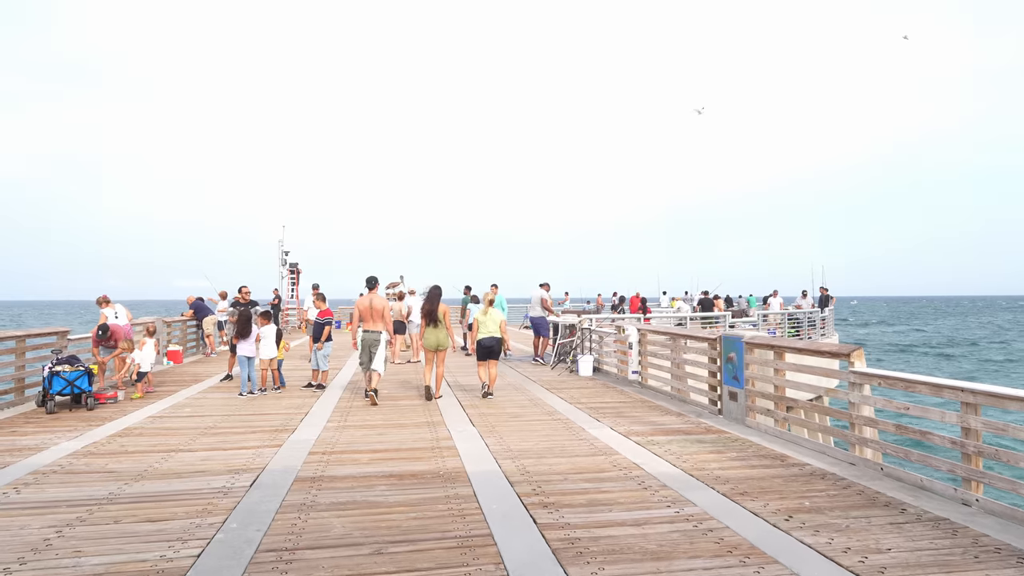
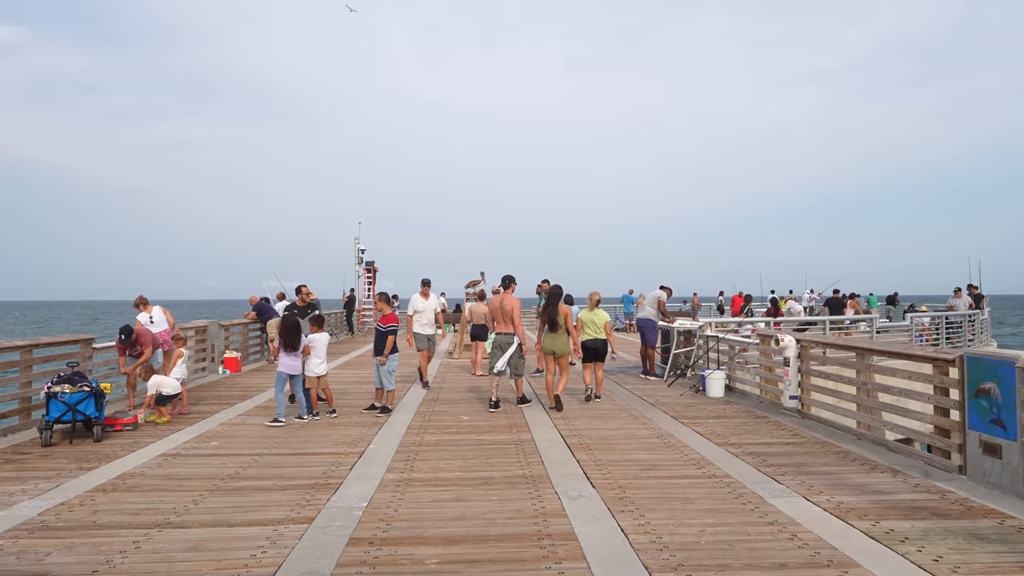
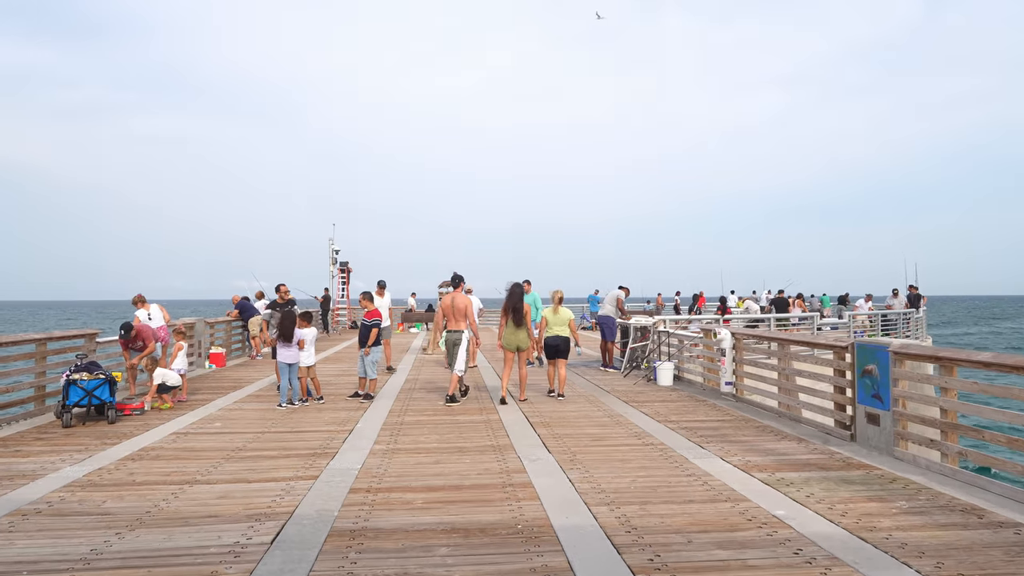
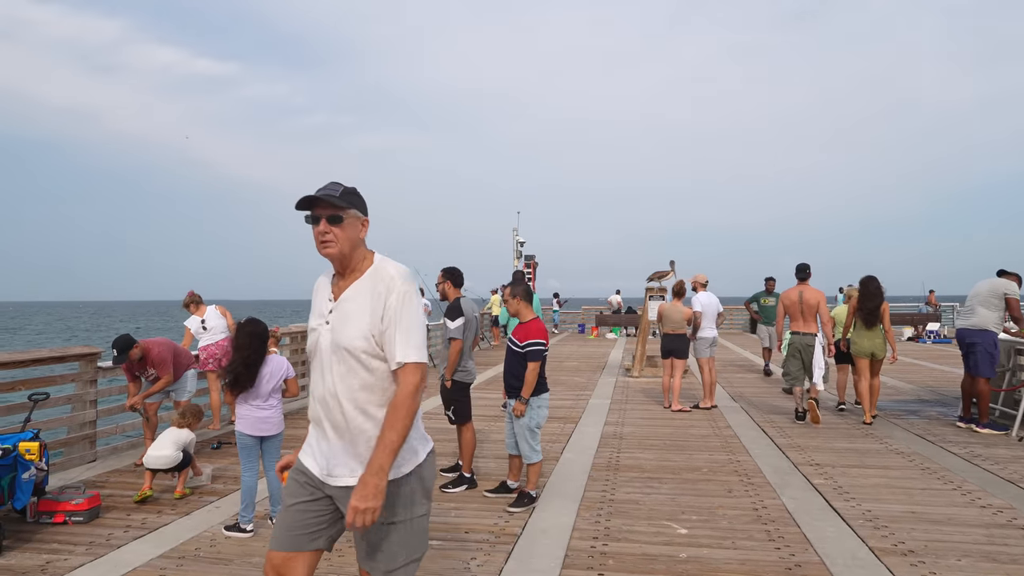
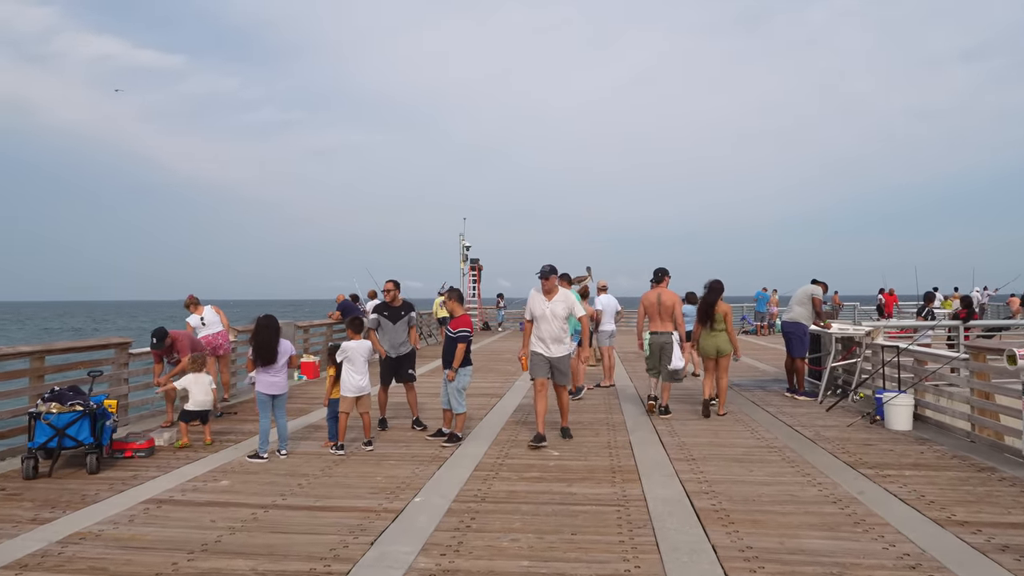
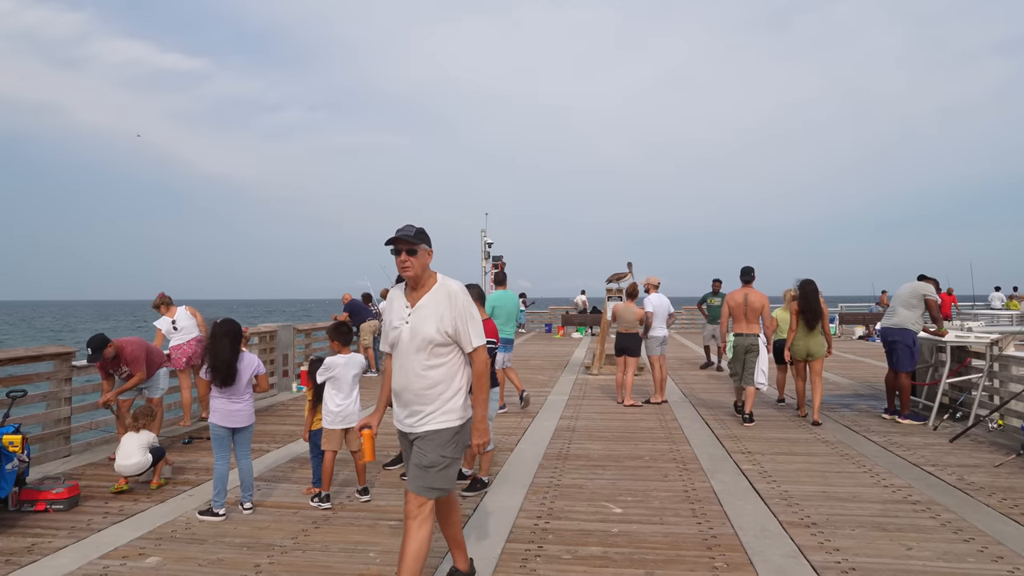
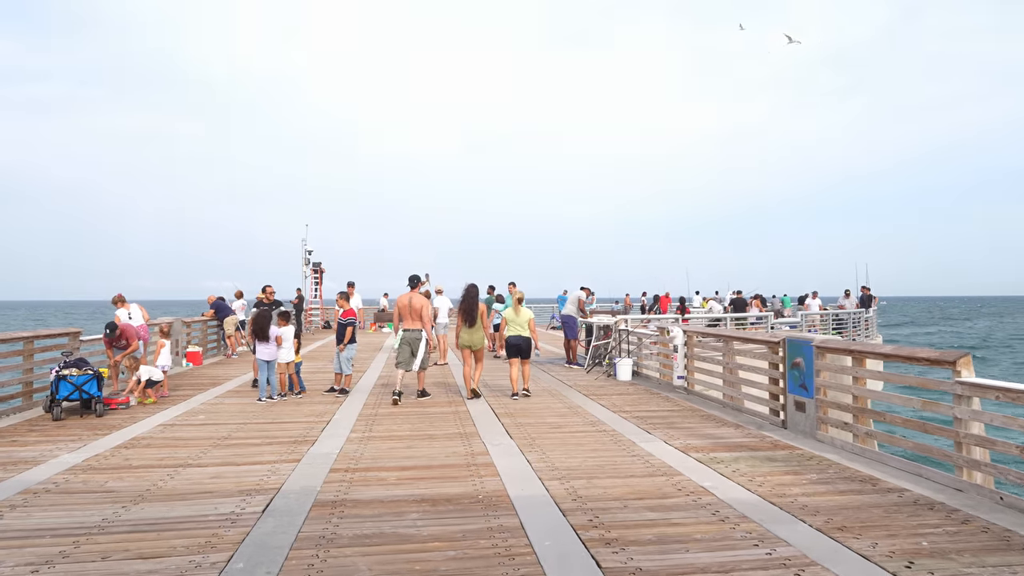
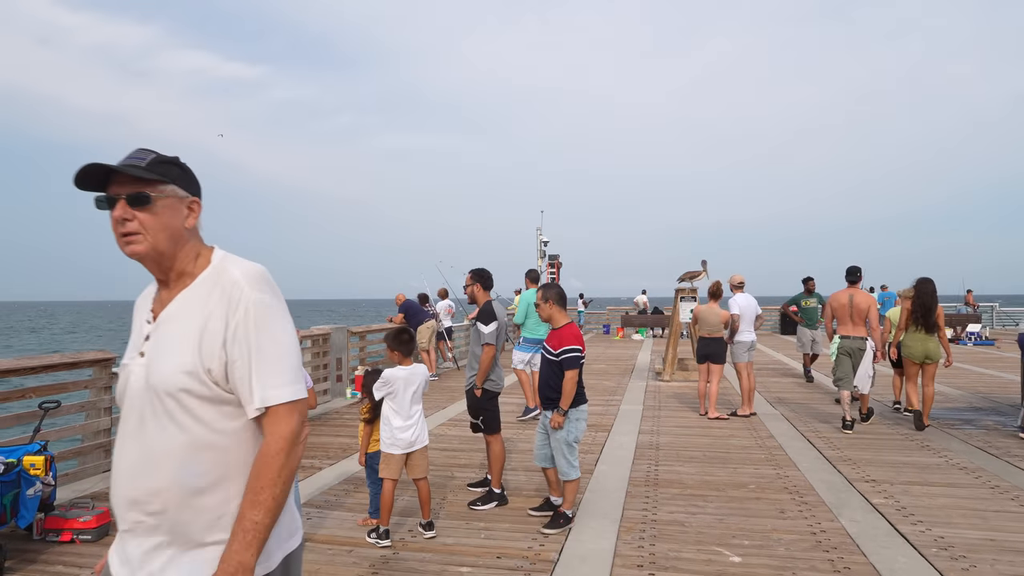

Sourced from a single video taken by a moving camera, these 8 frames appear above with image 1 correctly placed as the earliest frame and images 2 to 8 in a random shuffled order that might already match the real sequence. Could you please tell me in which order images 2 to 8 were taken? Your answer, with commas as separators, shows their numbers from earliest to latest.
7, 3, 2, 5, 6, 4, 8
